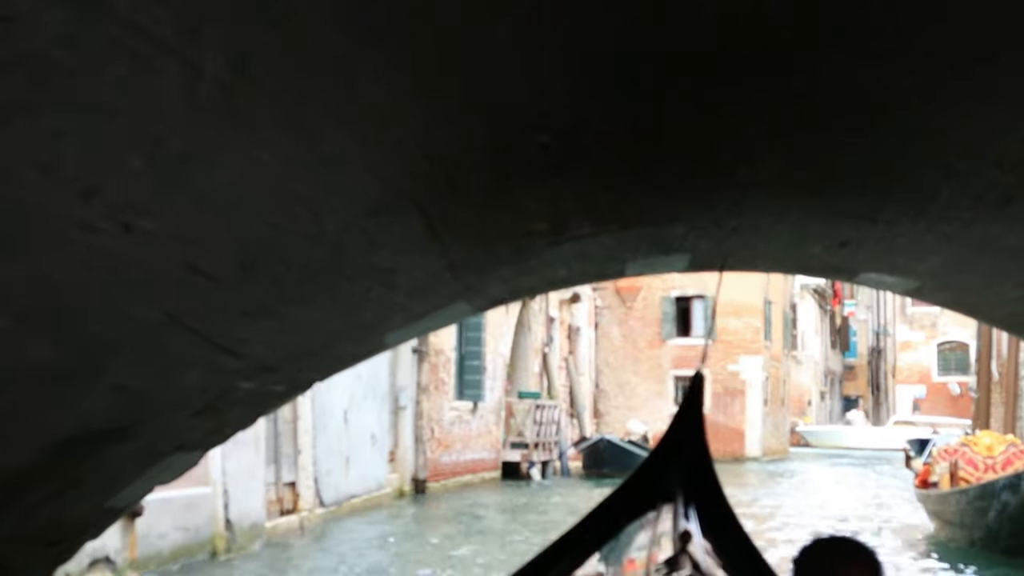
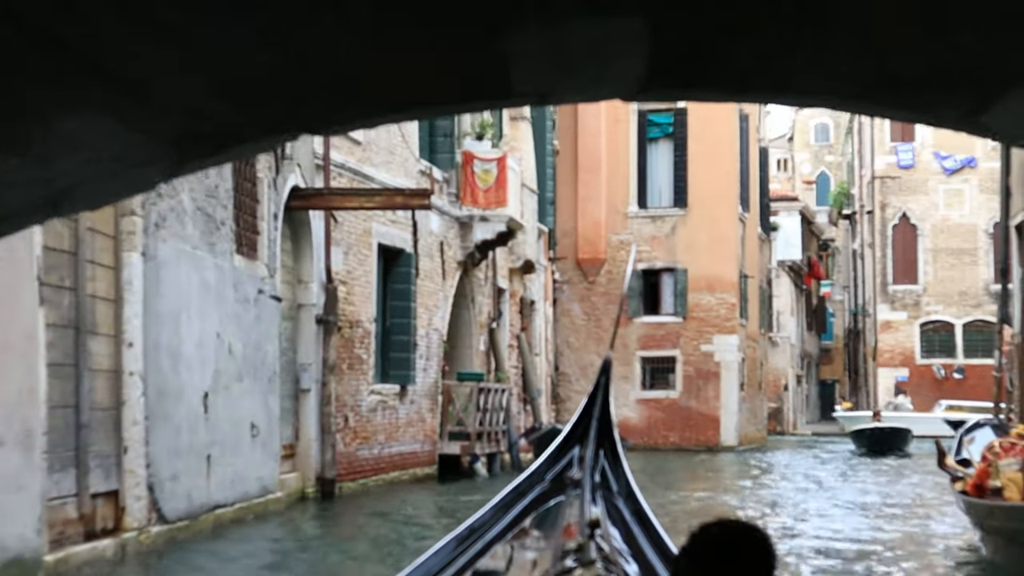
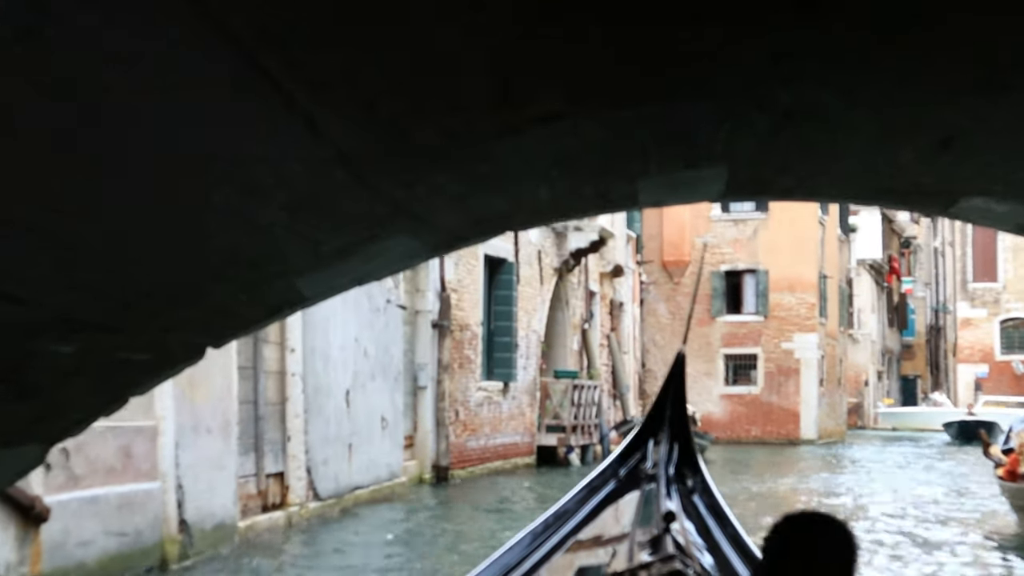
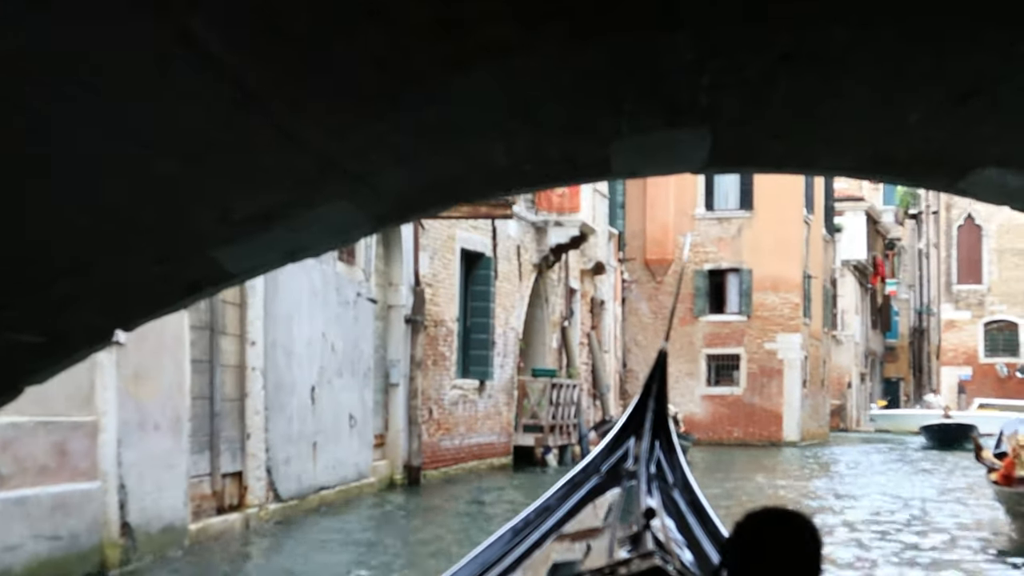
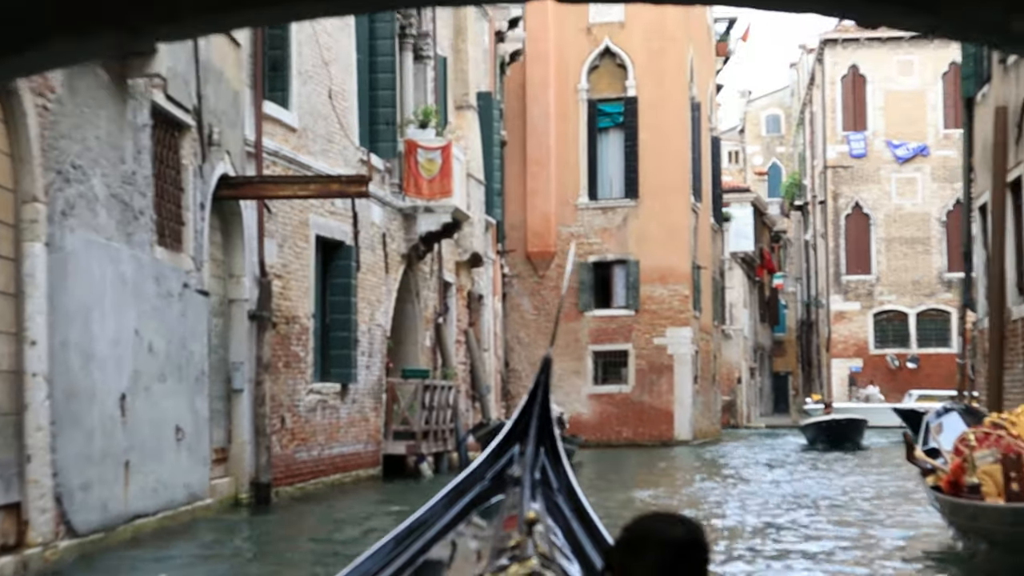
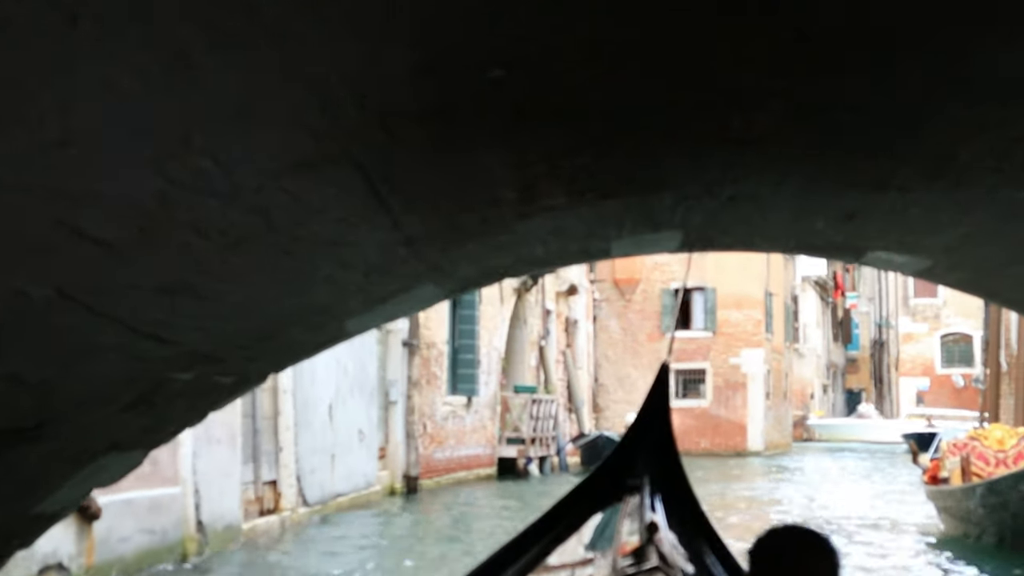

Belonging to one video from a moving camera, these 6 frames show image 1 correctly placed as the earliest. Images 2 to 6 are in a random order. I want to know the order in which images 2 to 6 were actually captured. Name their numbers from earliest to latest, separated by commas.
6, 3, 4, 2, 5
